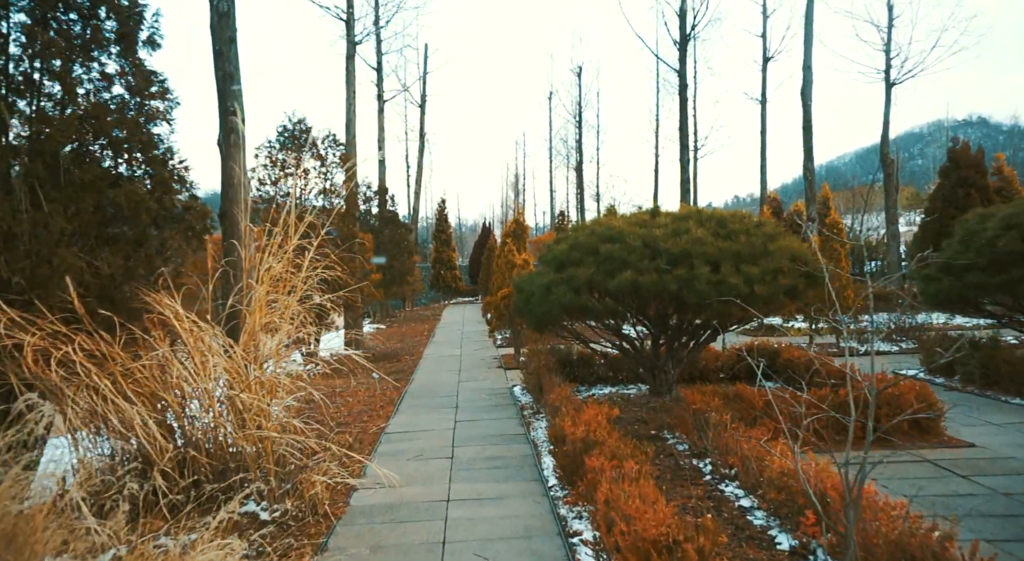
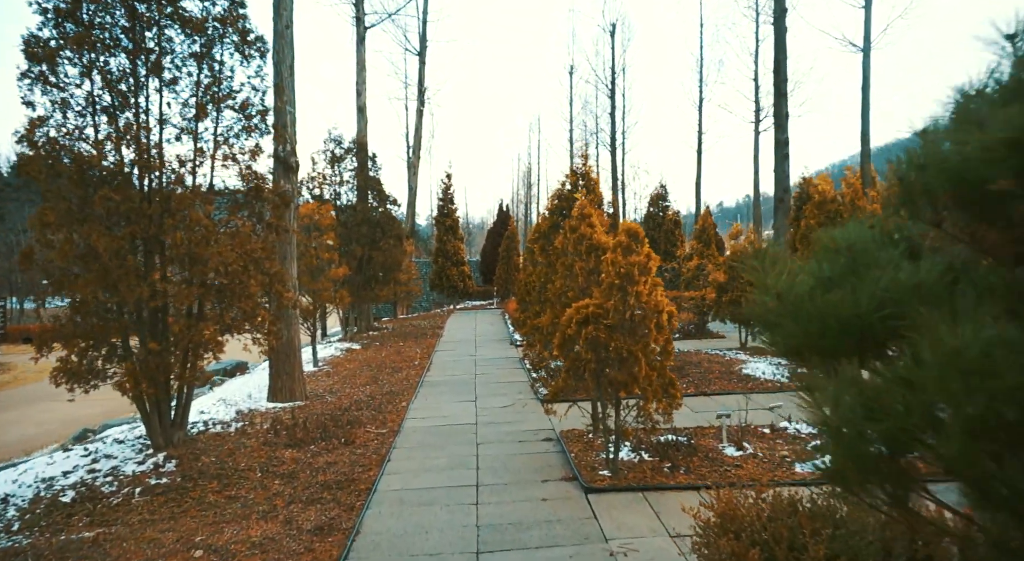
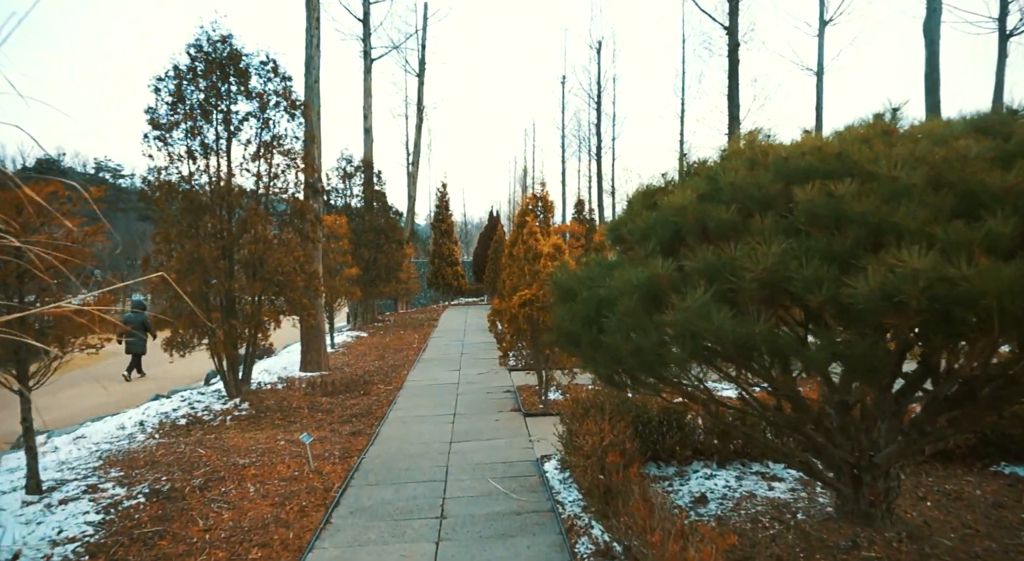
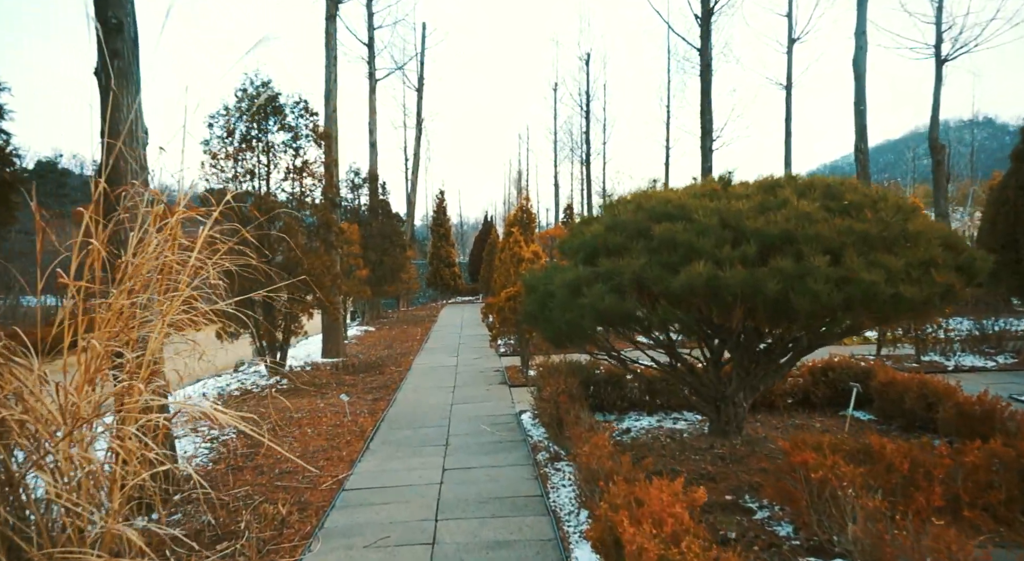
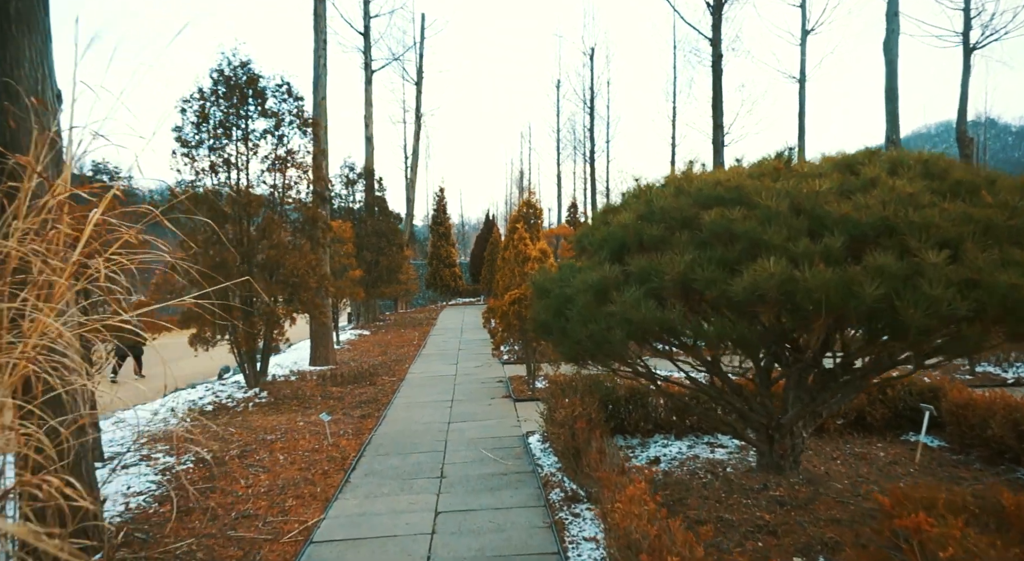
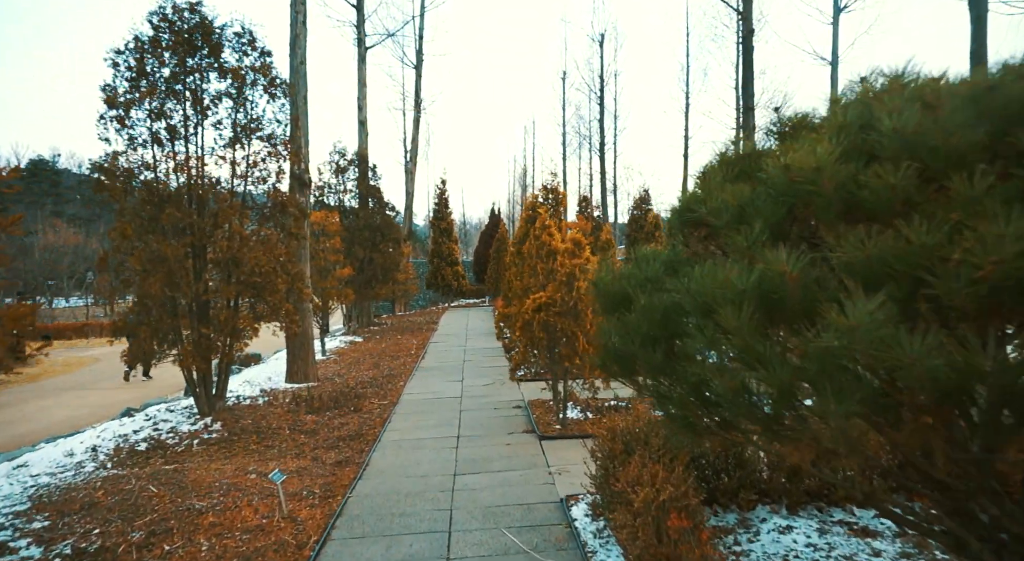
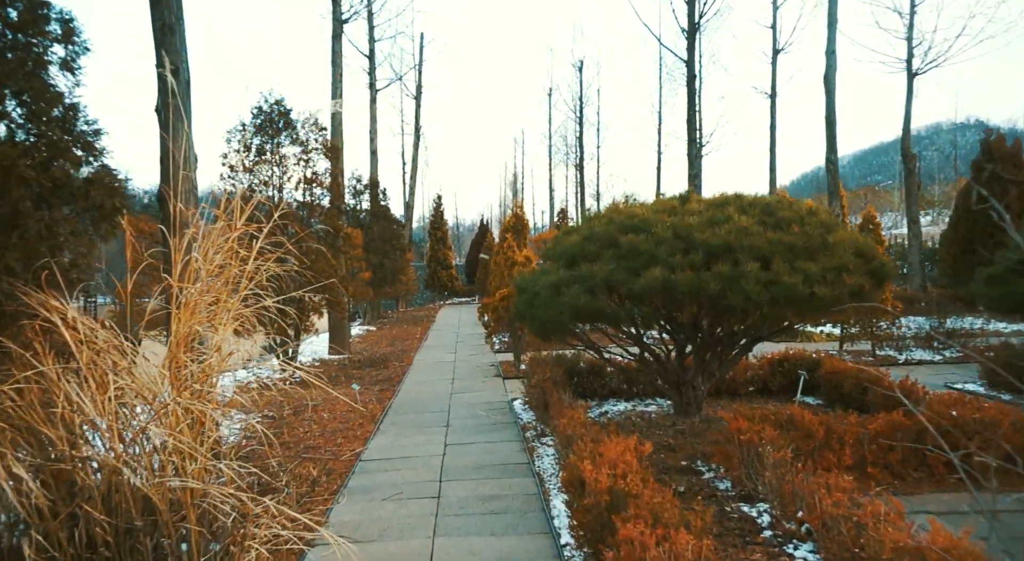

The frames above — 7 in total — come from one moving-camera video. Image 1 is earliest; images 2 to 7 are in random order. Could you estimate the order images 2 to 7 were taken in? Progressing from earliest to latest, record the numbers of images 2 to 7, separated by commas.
7, 4, 5, 3, 6, 2
